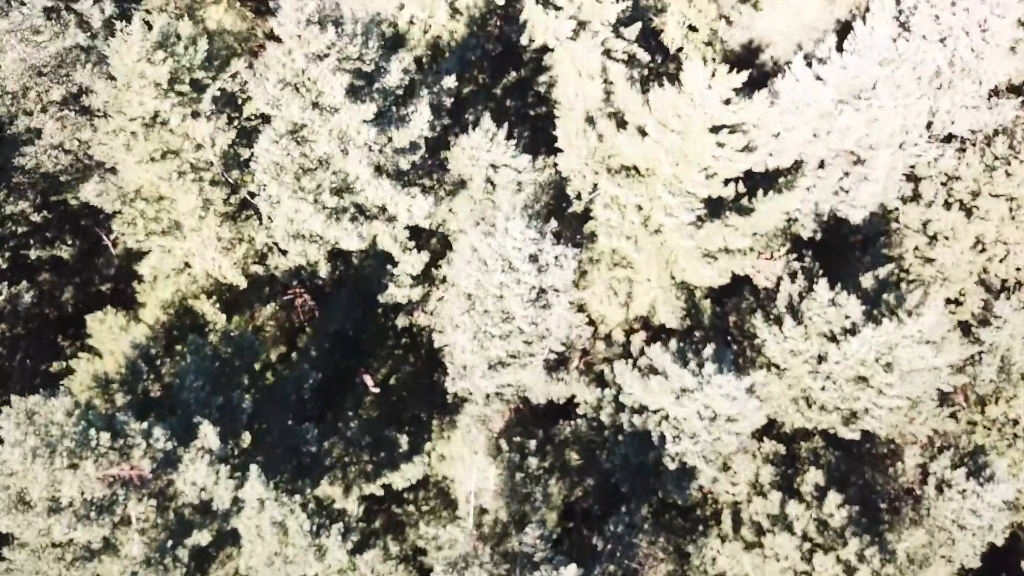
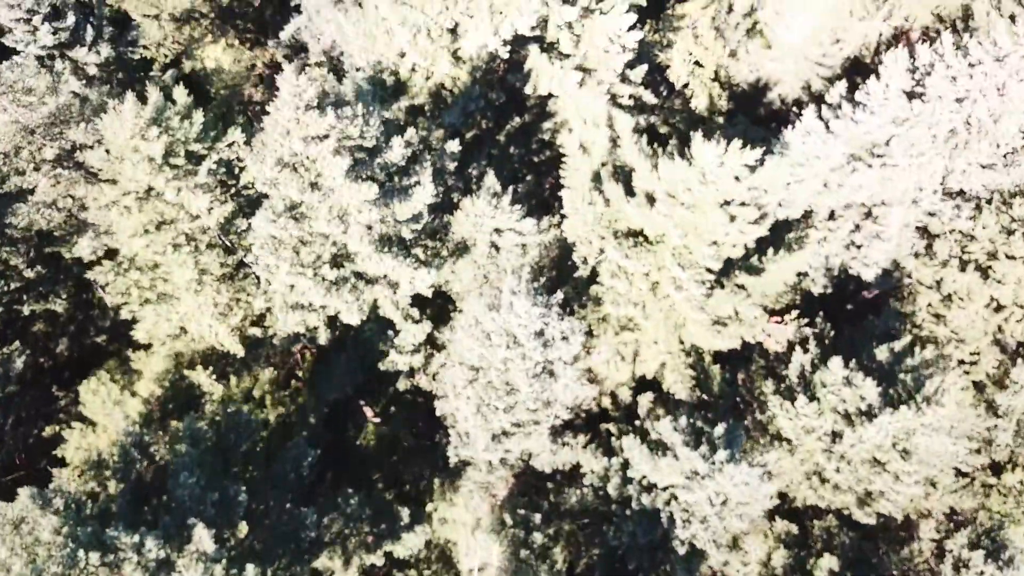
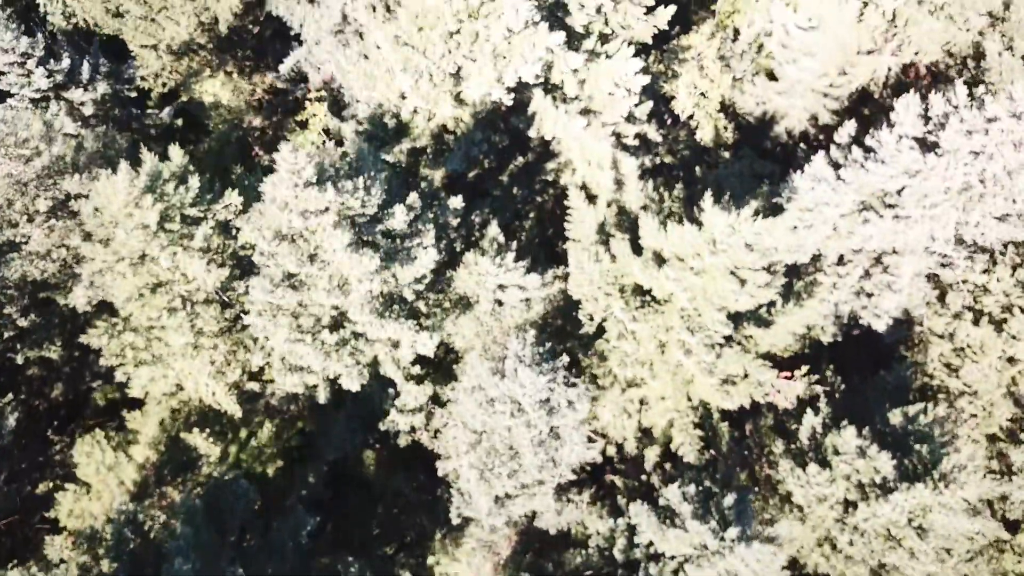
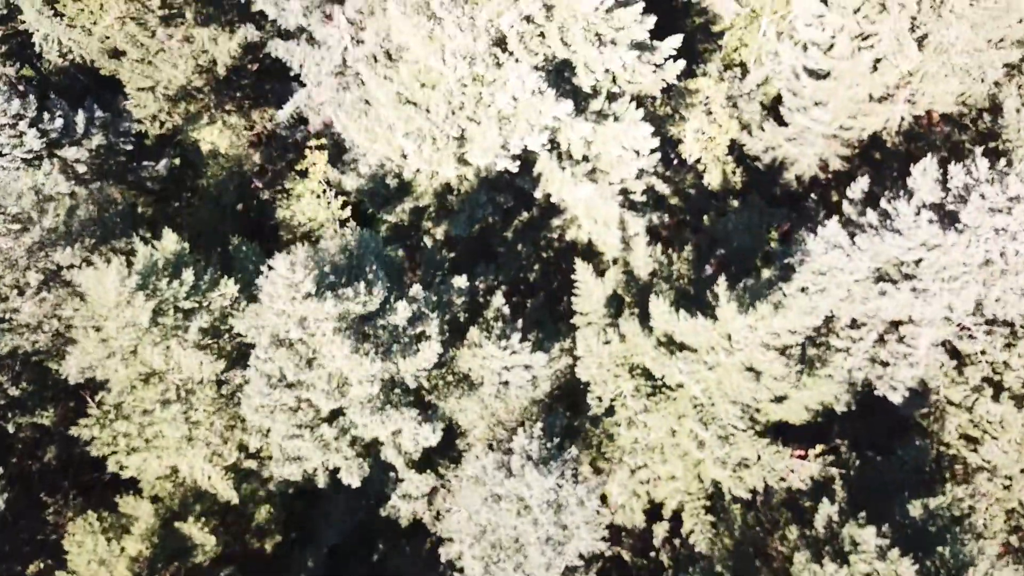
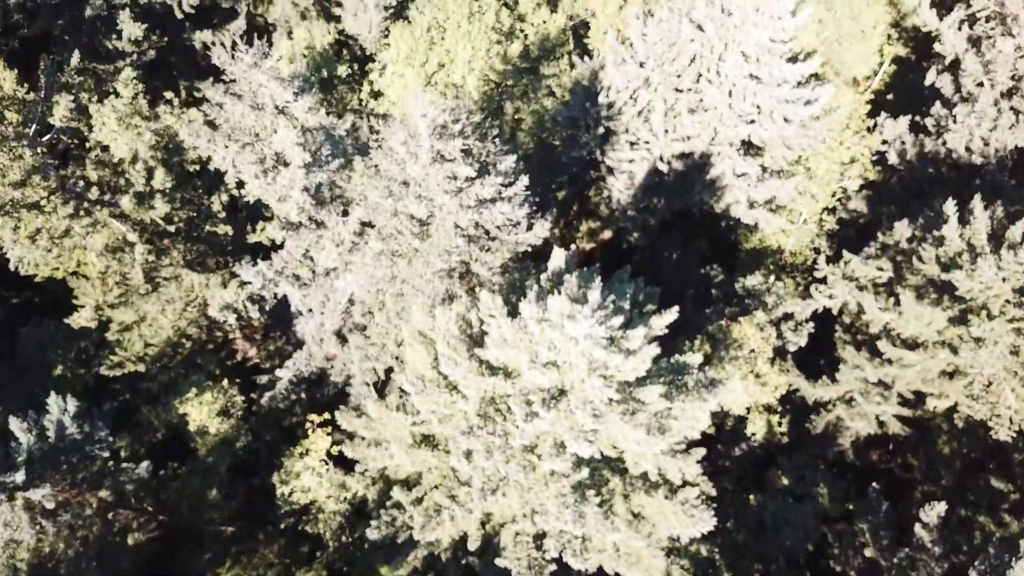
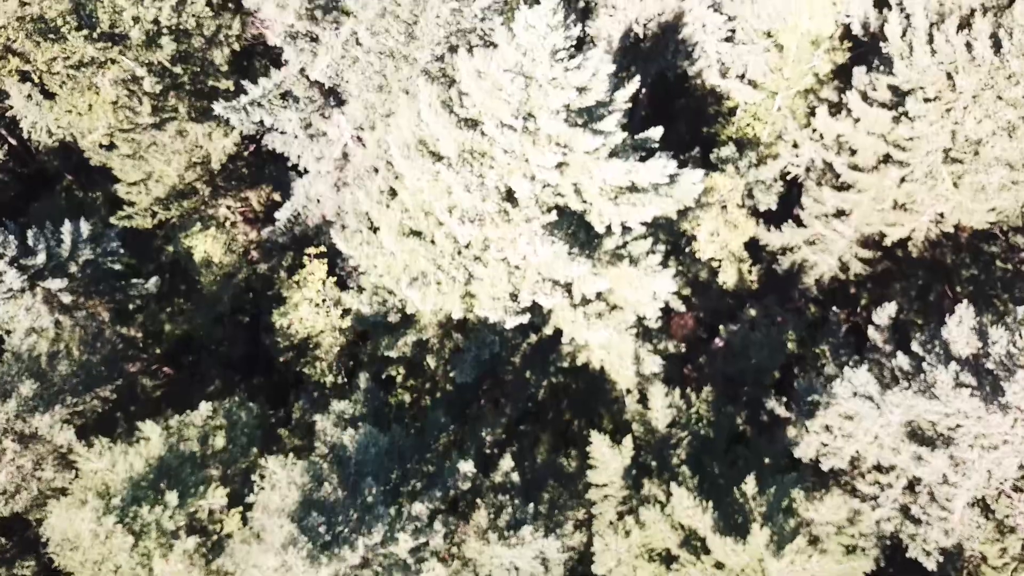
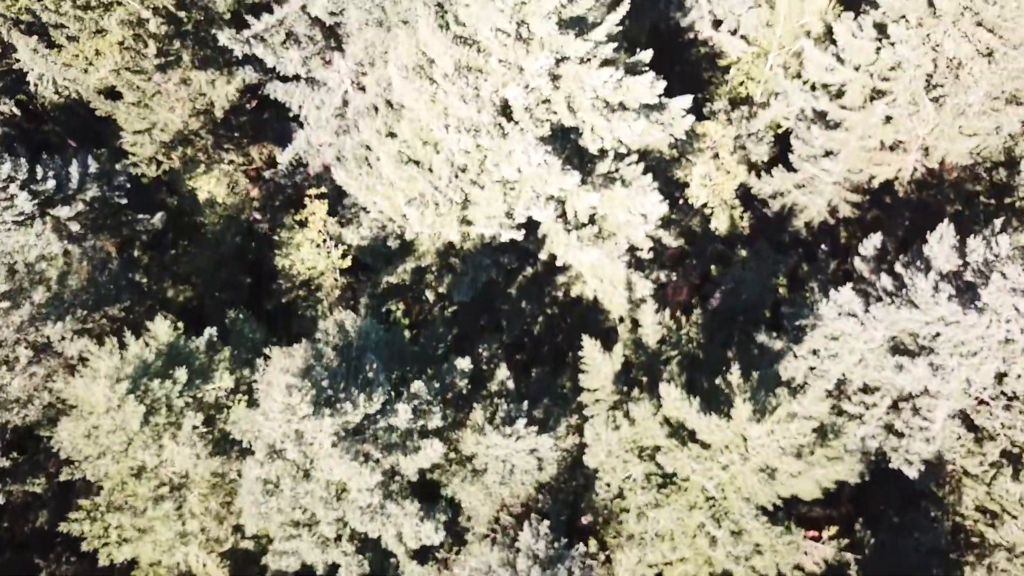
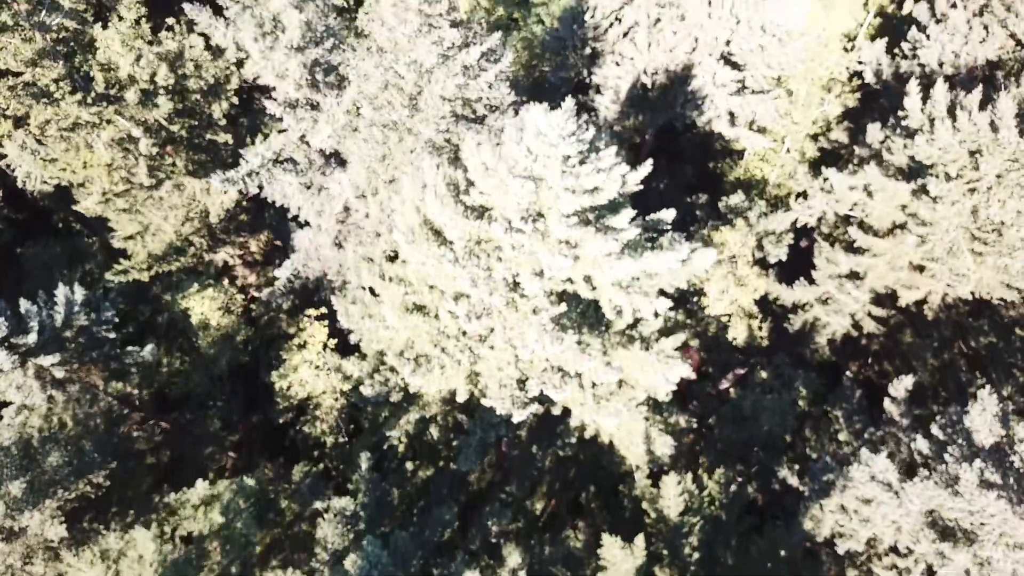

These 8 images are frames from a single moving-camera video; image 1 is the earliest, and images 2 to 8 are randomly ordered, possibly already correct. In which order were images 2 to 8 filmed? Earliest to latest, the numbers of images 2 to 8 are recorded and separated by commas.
2, 3, 4, 7, 6, 8, 5
